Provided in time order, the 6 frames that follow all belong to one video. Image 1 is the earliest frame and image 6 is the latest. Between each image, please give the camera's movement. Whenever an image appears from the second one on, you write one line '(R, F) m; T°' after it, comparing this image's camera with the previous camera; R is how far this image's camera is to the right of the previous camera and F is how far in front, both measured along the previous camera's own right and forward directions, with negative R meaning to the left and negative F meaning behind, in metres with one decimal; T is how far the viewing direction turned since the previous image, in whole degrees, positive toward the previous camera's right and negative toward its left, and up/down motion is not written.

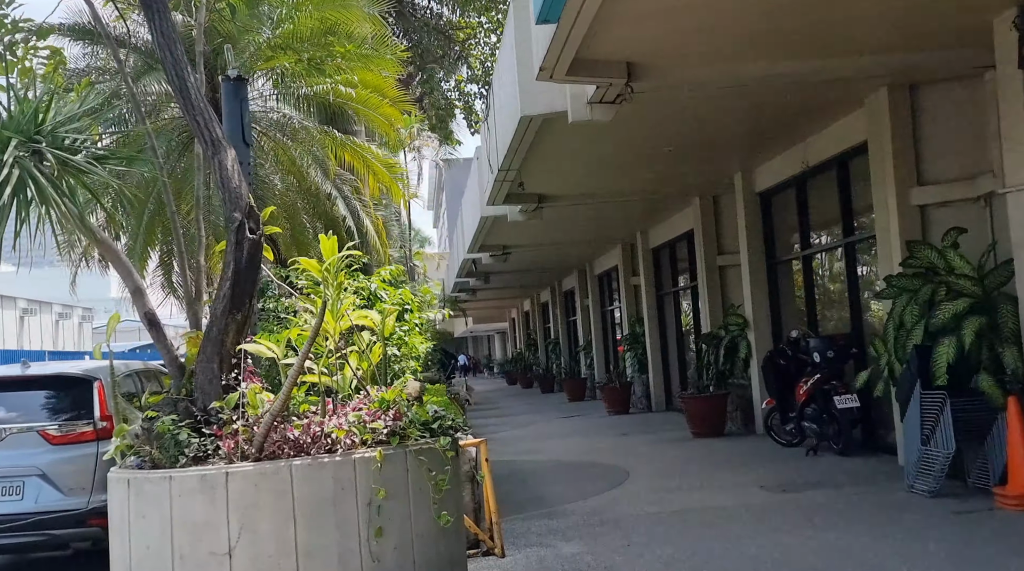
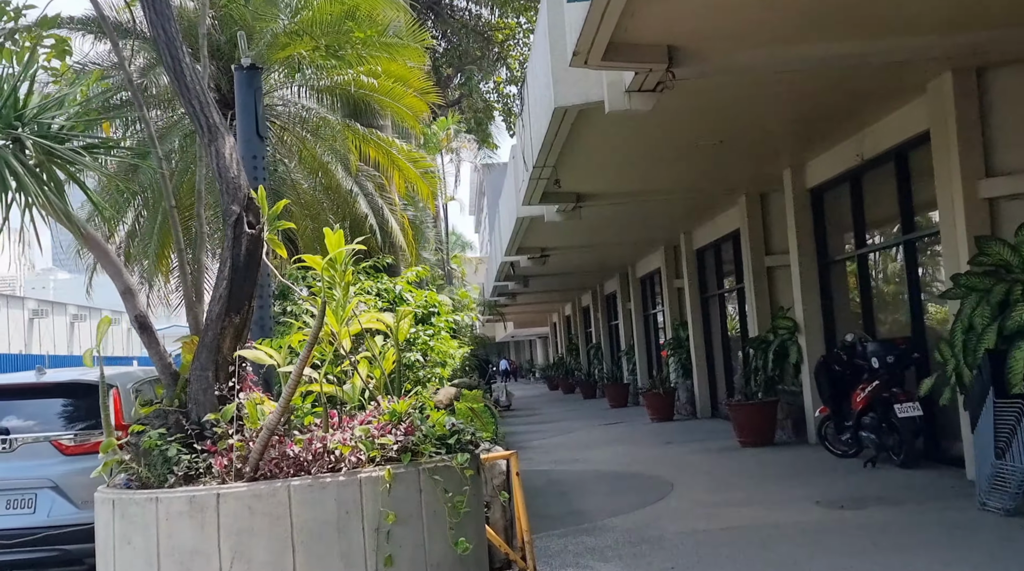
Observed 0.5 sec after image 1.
(+0.1, +0.5) m; -2°
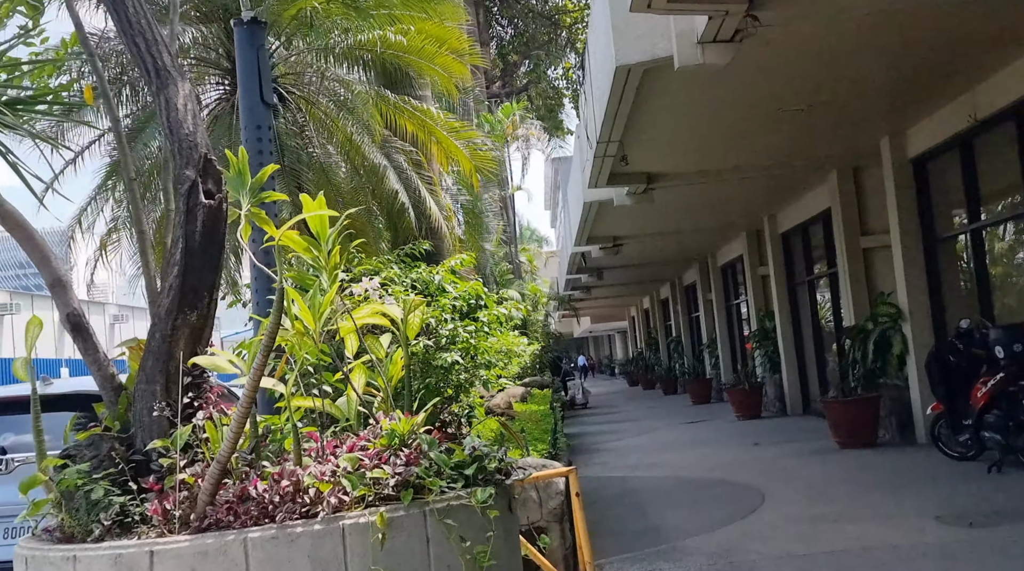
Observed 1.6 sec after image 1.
(+0.1, +1.0) m; -4°
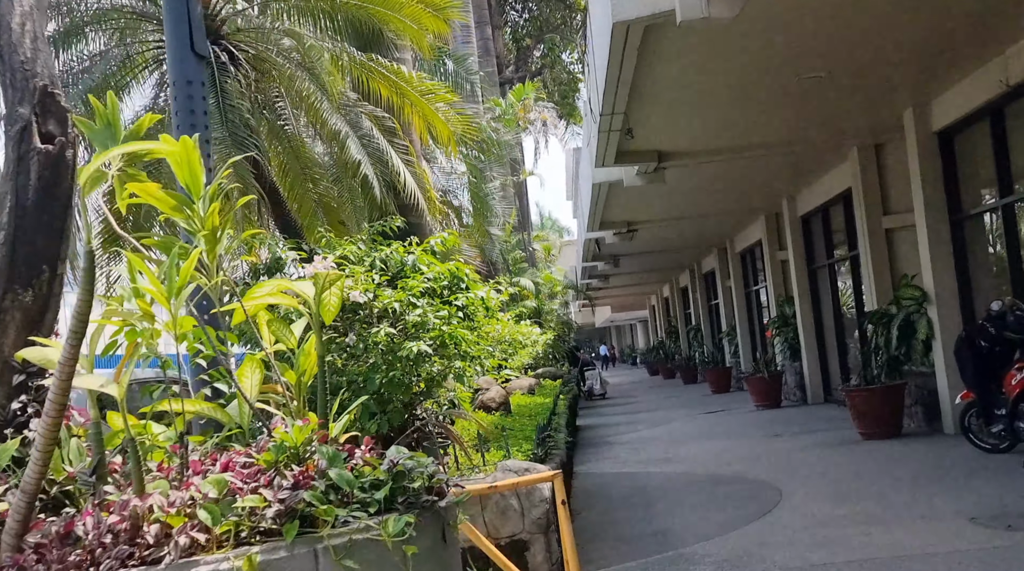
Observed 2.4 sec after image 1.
(+0.2, +0.6) m; -1°
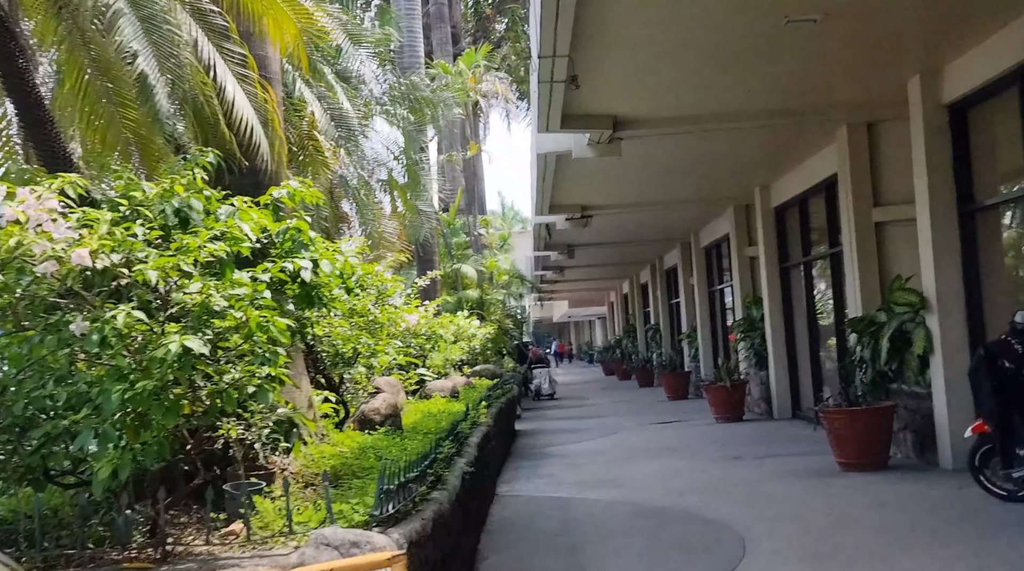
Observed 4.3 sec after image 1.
(+0.4, +1.8) m; +2°
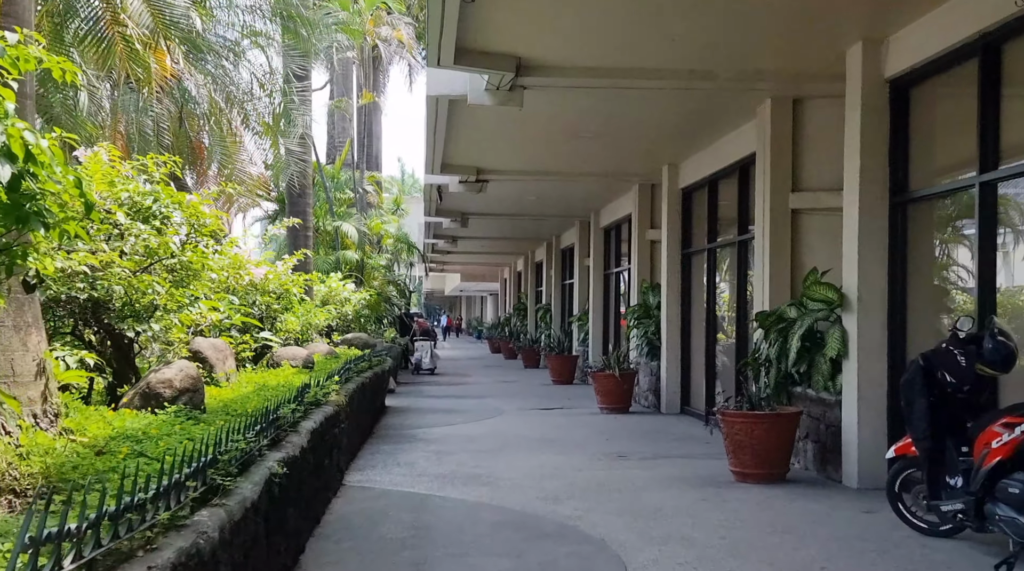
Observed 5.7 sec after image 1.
(+0.2, +1.3) m; +6°
